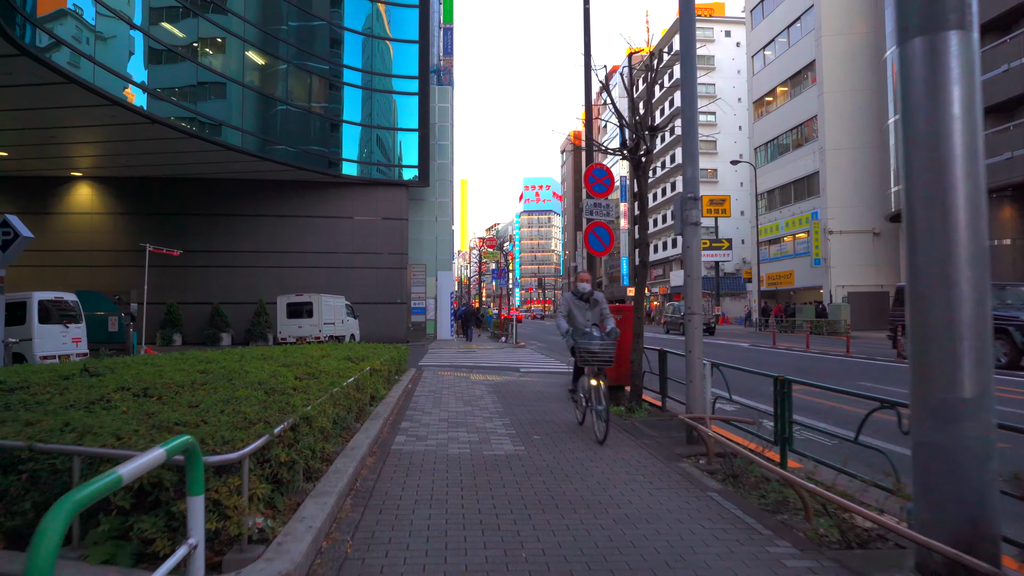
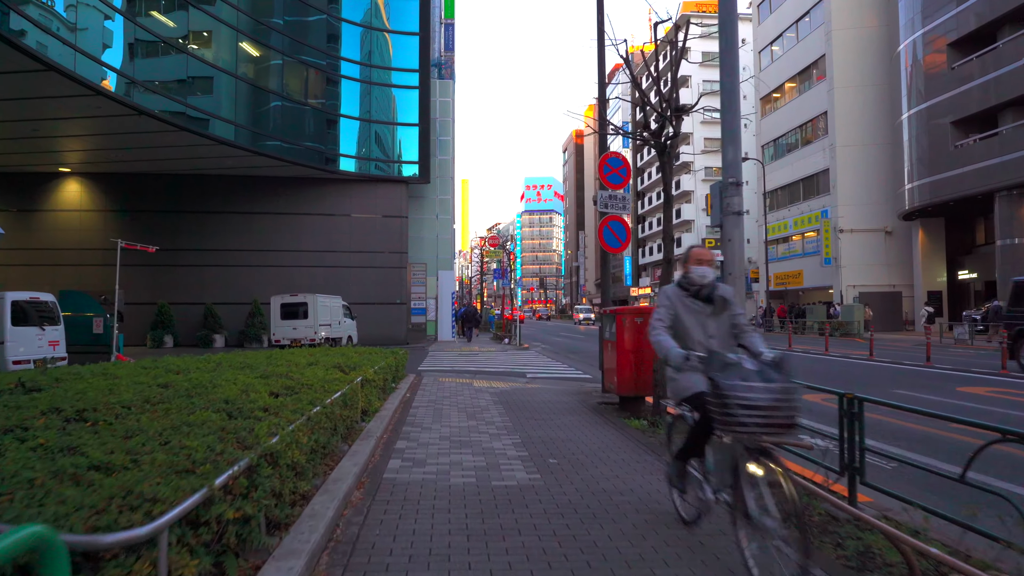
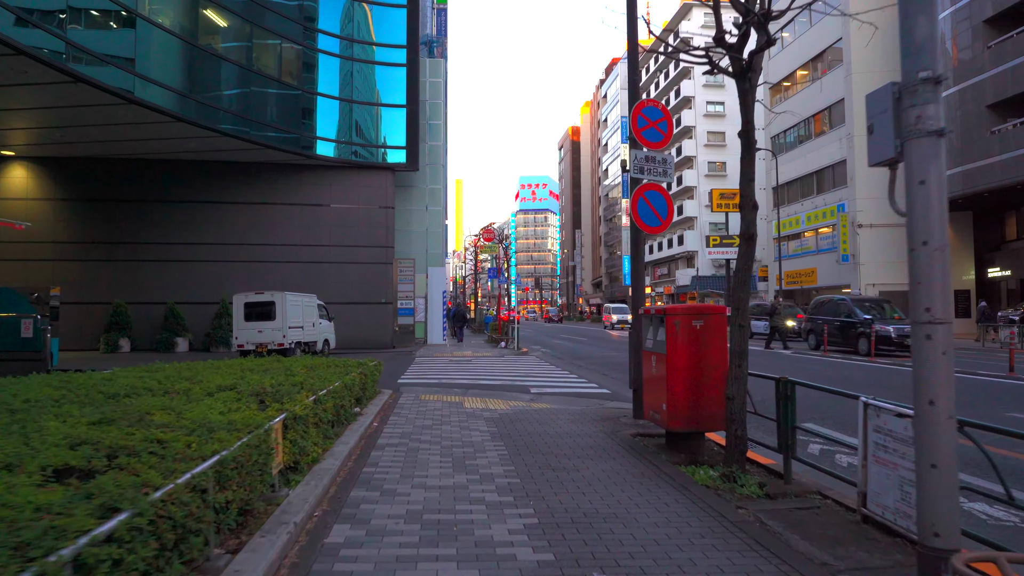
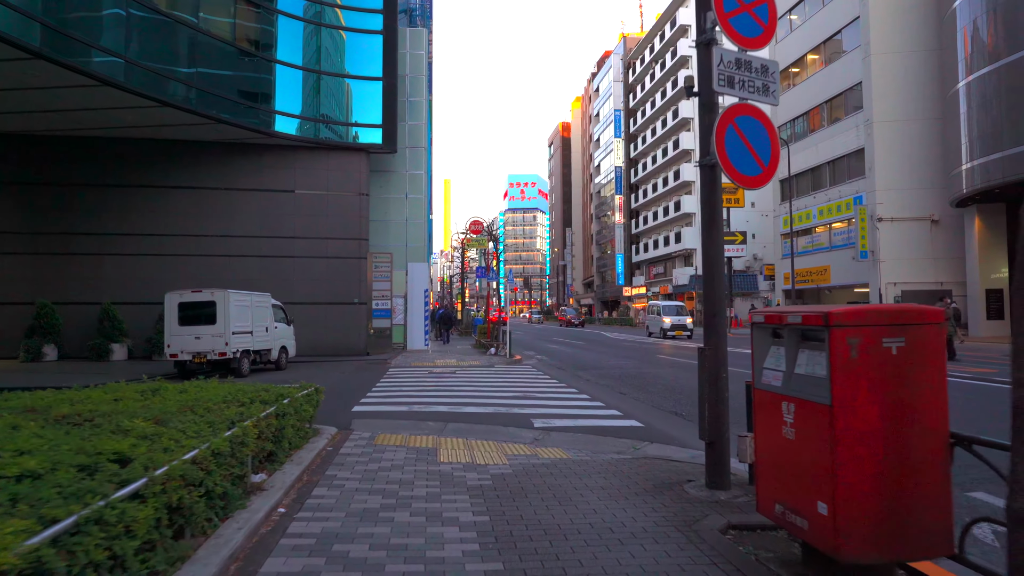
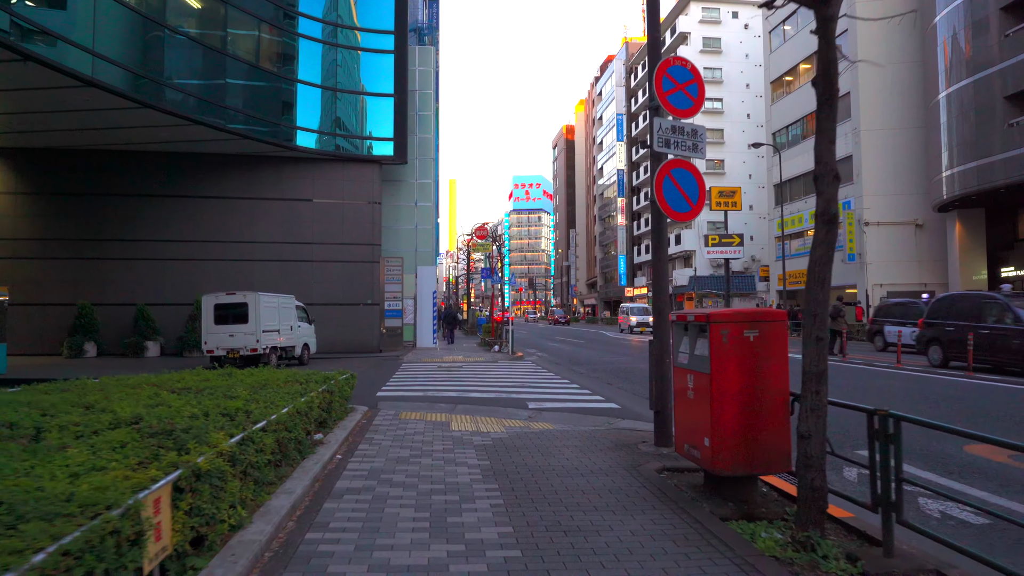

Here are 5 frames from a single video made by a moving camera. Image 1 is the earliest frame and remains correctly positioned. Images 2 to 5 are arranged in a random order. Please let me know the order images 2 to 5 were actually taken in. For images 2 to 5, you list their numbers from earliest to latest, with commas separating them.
2, 3, 5, 4
